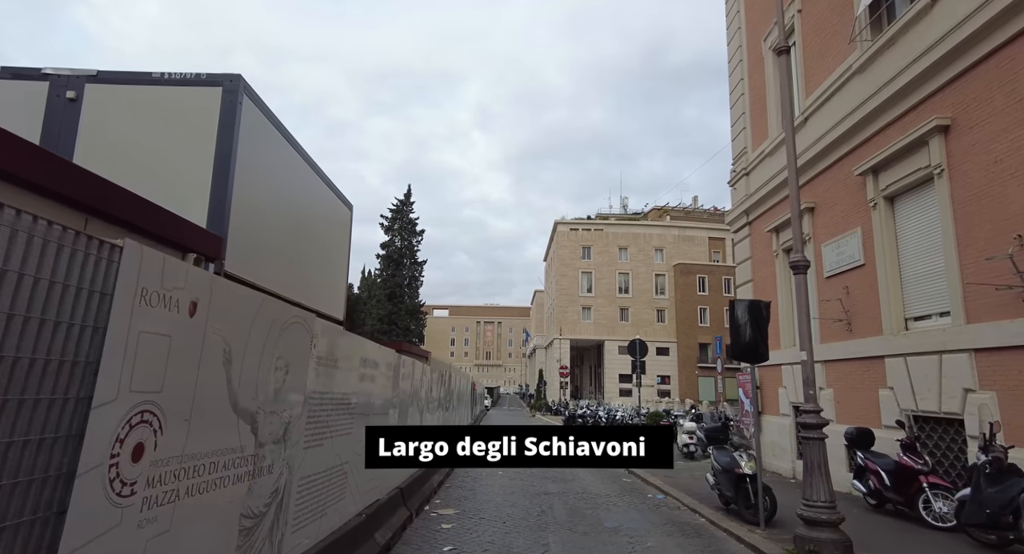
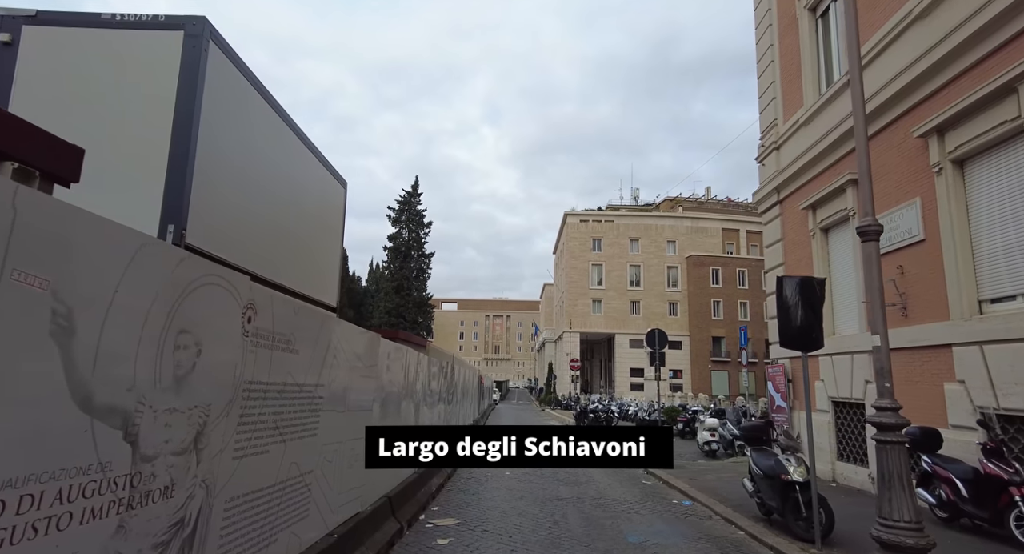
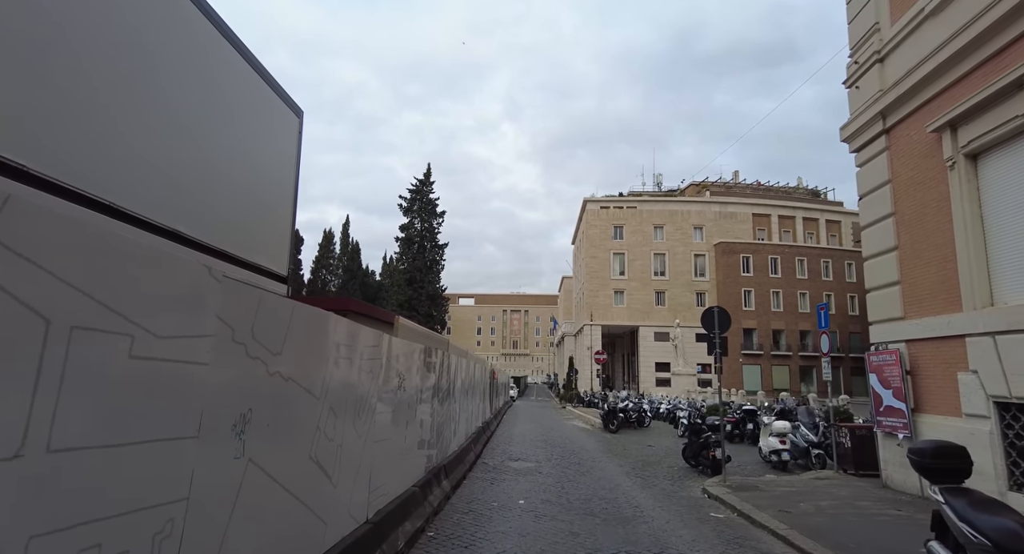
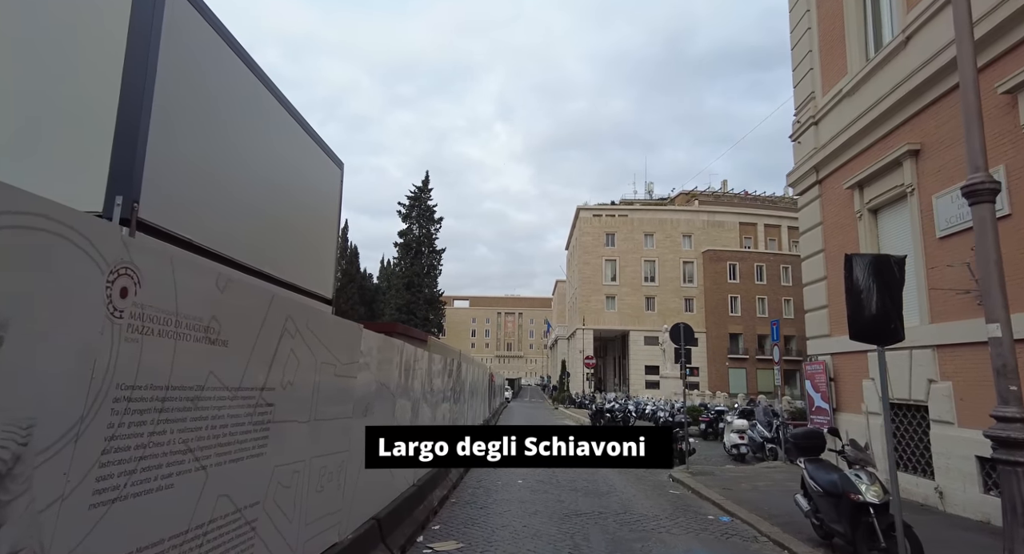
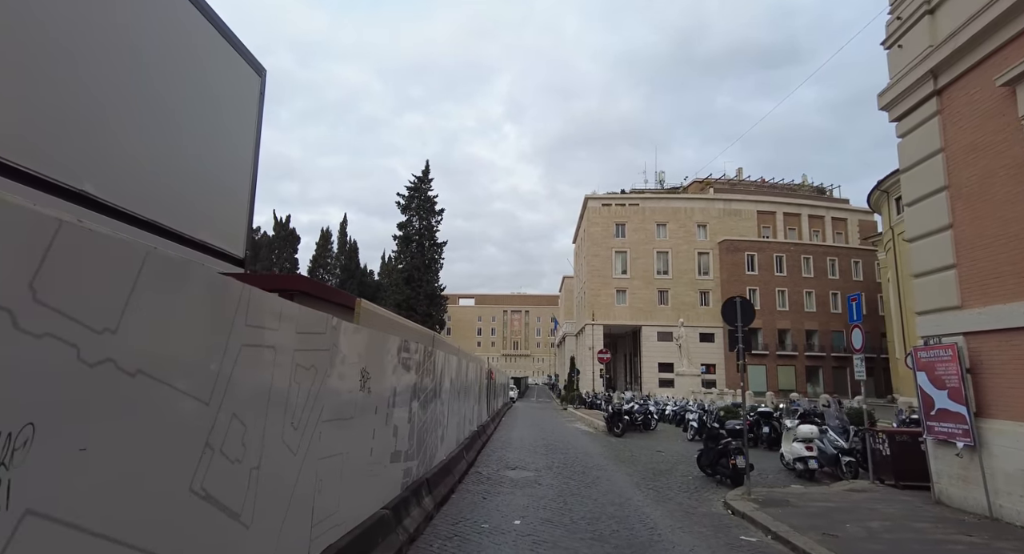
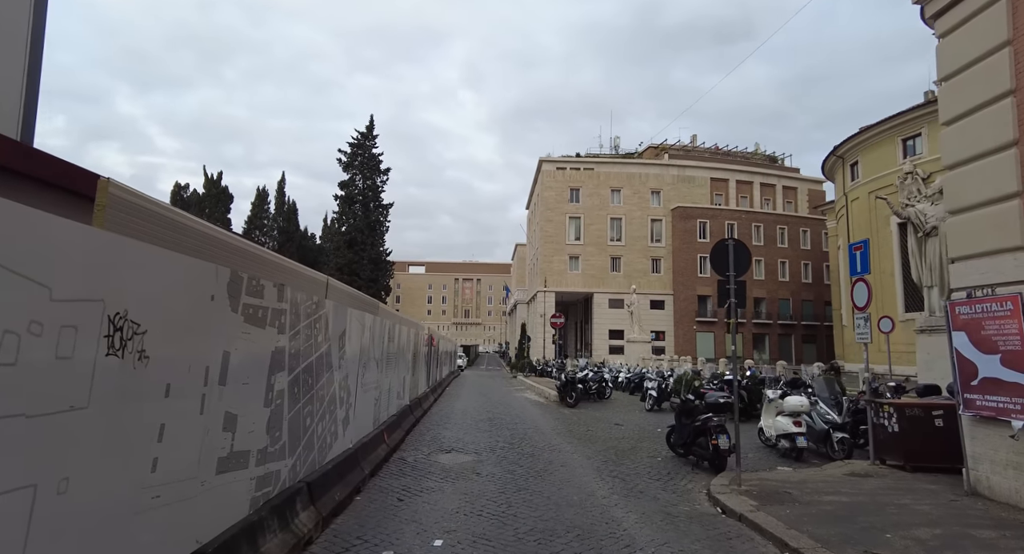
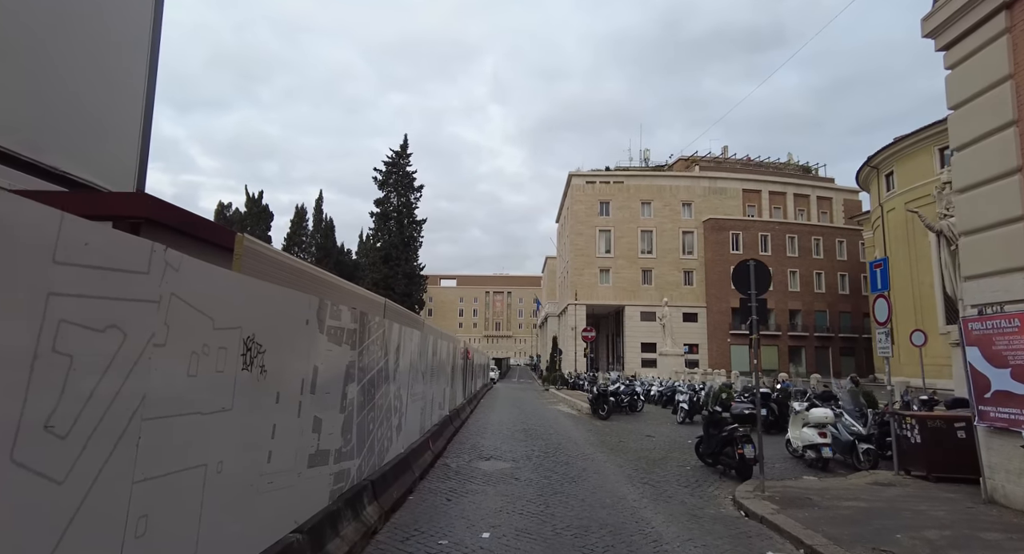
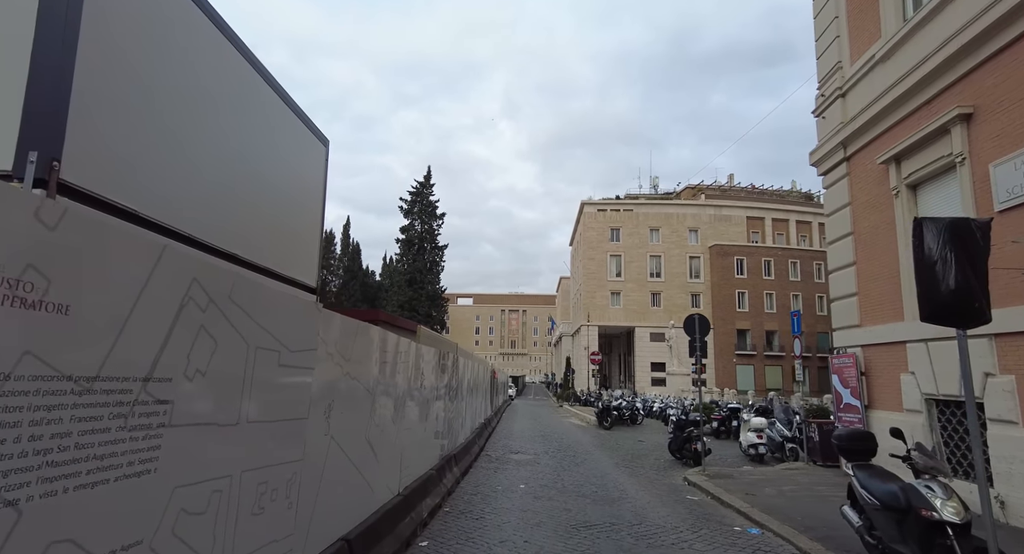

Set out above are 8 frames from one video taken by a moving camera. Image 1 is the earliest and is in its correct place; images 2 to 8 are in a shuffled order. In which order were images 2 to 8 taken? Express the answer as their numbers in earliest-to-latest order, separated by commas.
2, 4, 8, 3, 5, 7, 6
